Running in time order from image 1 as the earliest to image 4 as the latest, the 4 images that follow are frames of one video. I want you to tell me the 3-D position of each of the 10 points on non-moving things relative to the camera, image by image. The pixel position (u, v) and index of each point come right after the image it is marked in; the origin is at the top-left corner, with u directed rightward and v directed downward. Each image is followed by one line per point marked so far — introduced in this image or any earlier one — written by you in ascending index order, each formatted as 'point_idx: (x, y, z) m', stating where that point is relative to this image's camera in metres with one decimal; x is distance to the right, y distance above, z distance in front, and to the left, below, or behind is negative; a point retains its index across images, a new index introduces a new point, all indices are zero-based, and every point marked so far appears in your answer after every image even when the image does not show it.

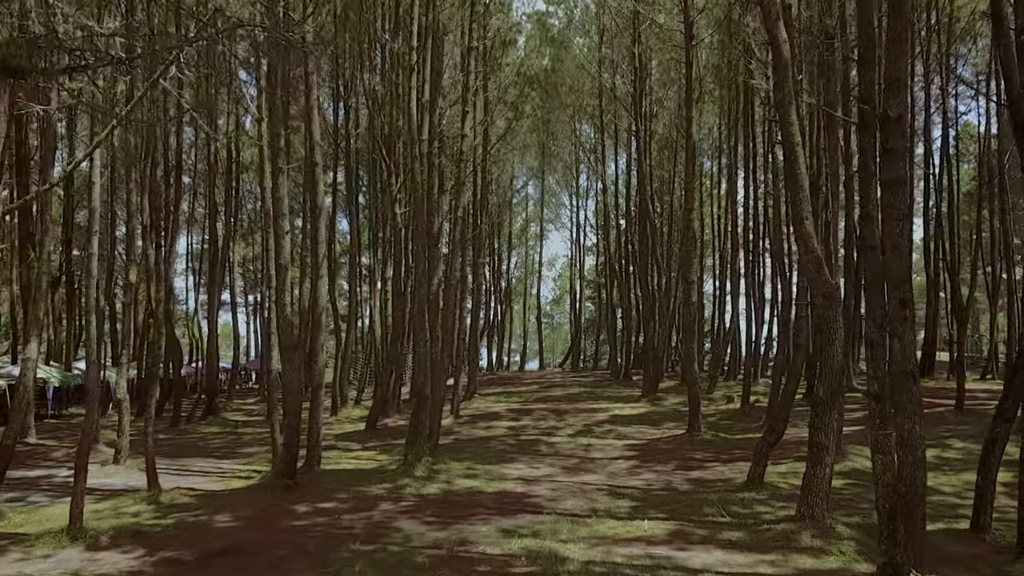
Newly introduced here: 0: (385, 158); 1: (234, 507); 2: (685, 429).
0: (-2.3, +2.4, +14.6) m
1: (-3.1, -2.5, +9.0) m
2: (+3.0, -2.5, +14.0) m
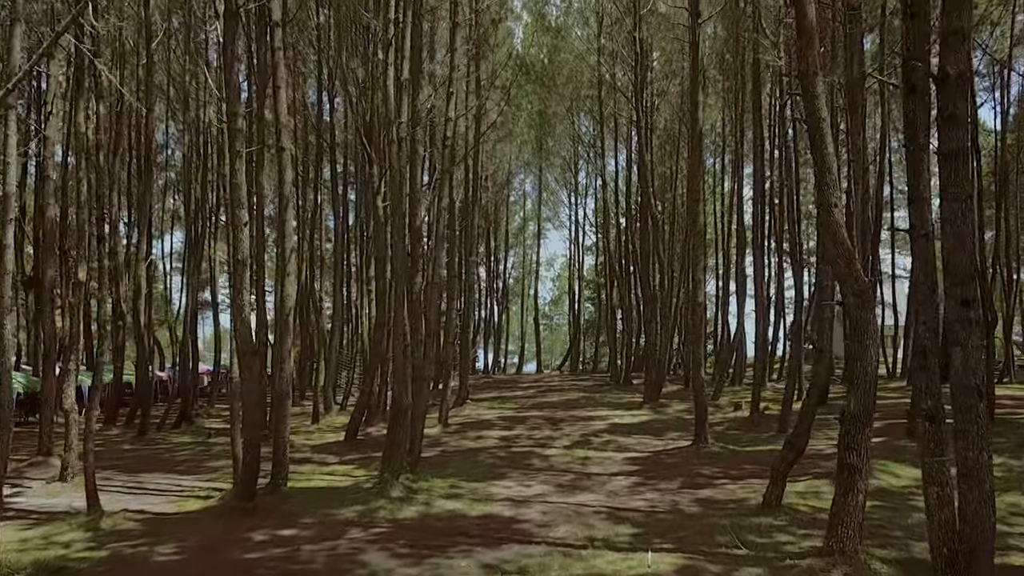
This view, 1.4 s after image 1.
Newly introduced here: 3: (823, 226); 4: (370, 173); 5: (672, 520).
0: (-2.5, +2.4, +13.6) m
1: (-3.3, -2.5, +7.9) m
2: (+2.9, -2.5, +12.9) m
3: (+2.8, +0.6, +7.2) m
4: (-2.5, +2.0, +13.8) m
5: (+1.7, -2.5, +8.5) m
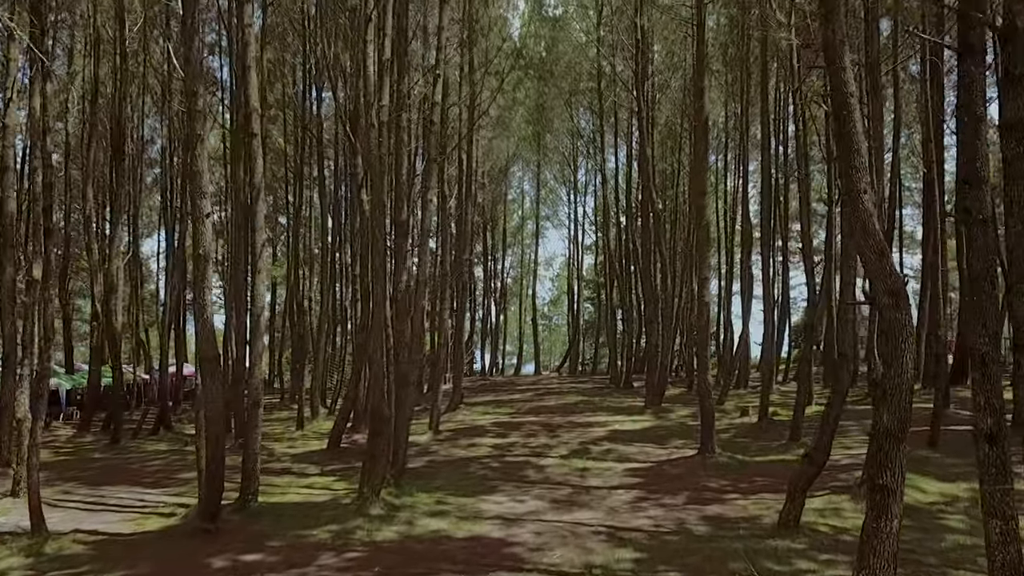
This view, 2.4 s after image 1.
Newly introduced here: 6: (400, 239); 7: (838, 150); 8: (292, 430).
0: (-2.6, +2.4, +12.7) m
1: (-3.4, -2.5, +7.1) m
2: (+2.8, -2.4, +12.1) m
3: (+2.7, +0.6, +6.4) m
4: (-2.6, +2.0, +12.9) m
5: (+1.6, -2.5, +7.7) m
6: (-1.5, +0.6, +10.4) m
7: (+2.7, +1.1, +6.5) m
8: (-4.4, -2.9, +16.1) m
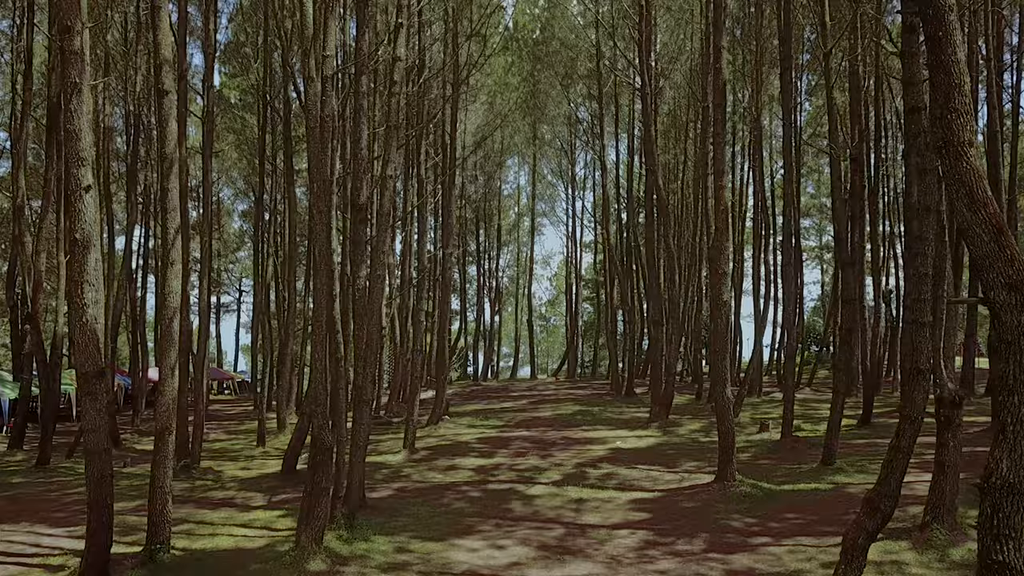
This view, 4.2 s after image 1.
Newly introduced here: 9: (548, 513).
0: (-2.8, +2.5, +10.9) m
1: (-3.6, -2.4, +5.3) m
2: (+2.6, -2.4, +10.3) m
3: (+2.5, +0.6, +4.6) m
4: (-2.8, +2.0, +11.1) m
5: (+1.4, -2.4, +5.9) m
6: (-1.7, +0.7, +8.6) m
7: (+2.4, +1.2, +4.7) m
8: (-4.7, -2.8, +14.3) m
9: (+0.4, -2.5, +9.0) m
